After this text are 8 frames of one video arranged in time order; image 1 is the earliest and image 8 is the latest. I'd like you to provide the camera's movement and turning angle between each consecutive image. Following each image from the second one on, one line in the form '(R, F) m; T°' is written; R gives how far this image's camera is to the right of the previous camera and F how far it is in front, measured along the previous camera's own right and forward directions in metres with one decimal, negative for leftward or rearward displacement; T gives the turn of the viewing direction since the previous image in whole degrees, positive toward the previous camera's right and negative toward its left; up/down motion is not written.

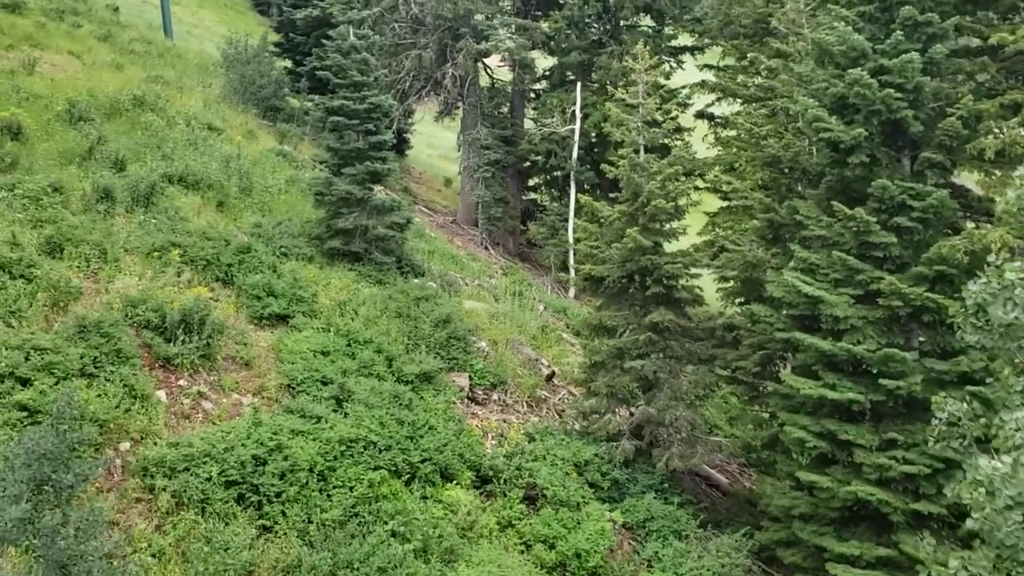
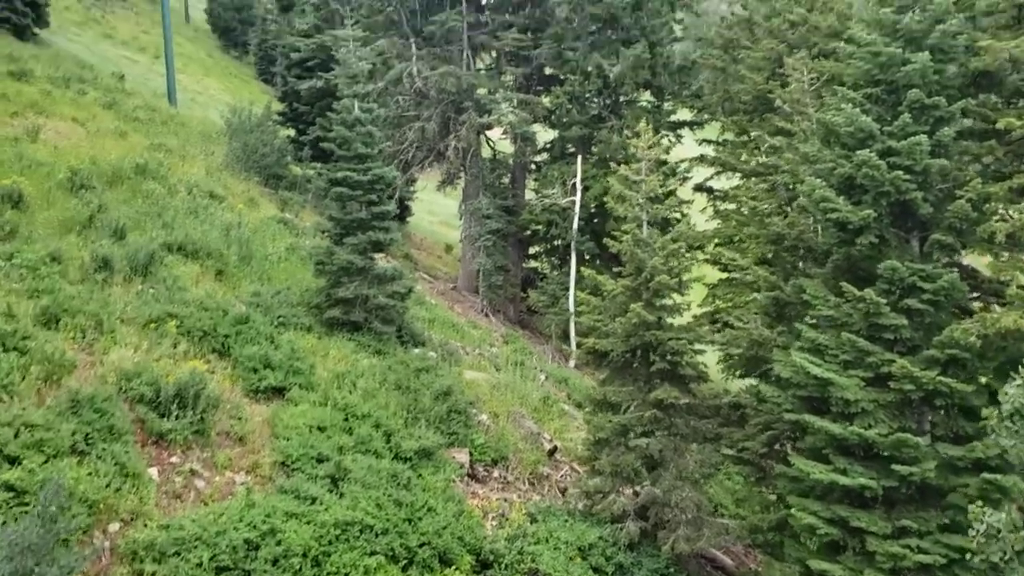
(-0.1, +0.1) m; 0°
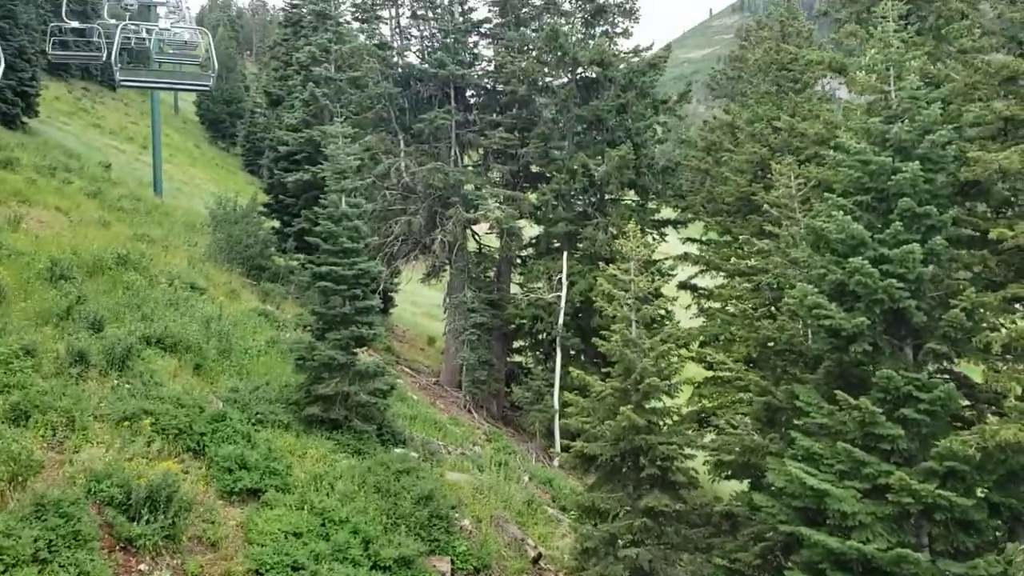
(-0.1, +0.2) m; +1°
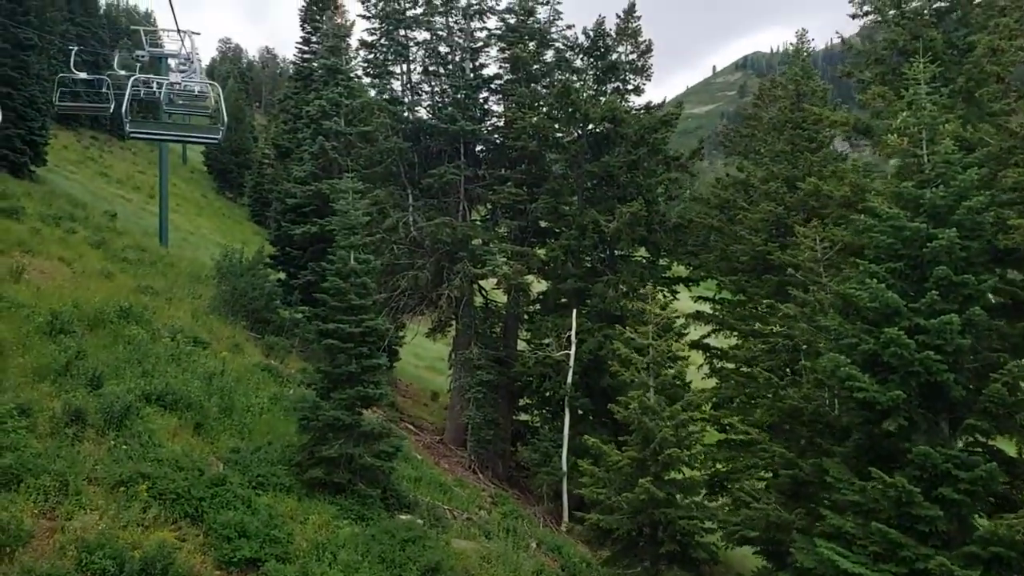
(-0.1, +0.3) m; 0°
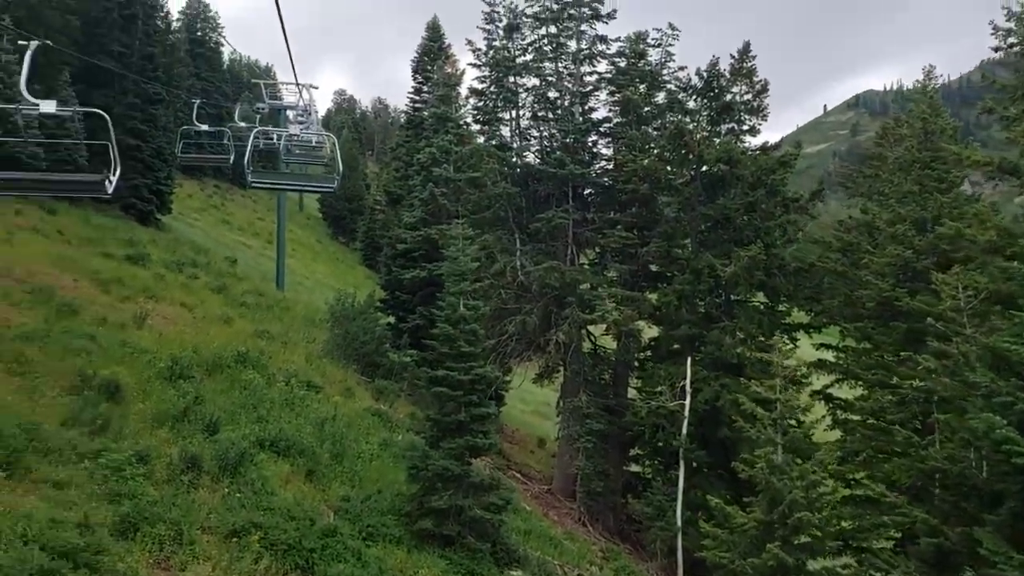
(-0.1, +0.3) m; -6°
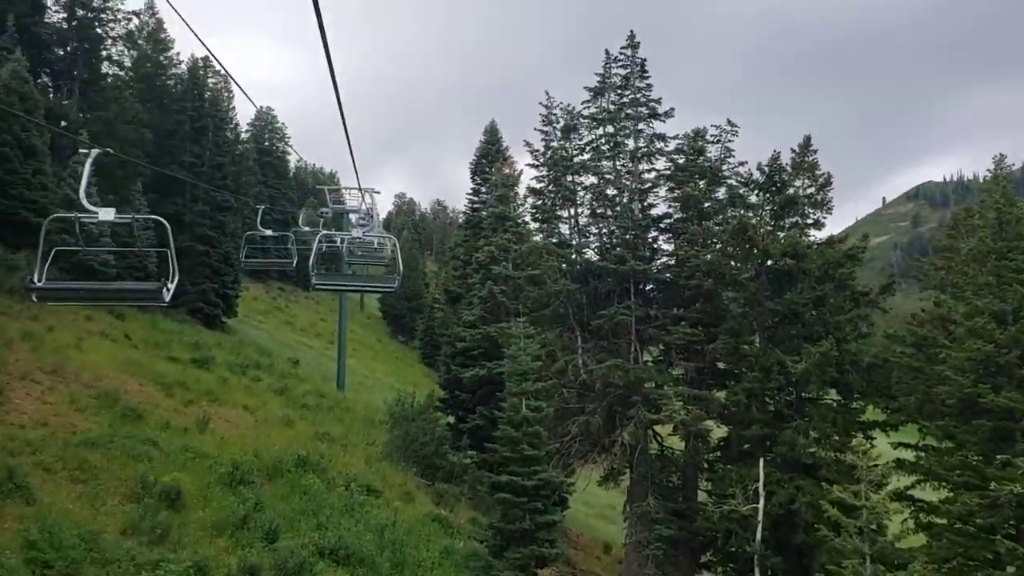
(-0.1, +0.2) m; -4°
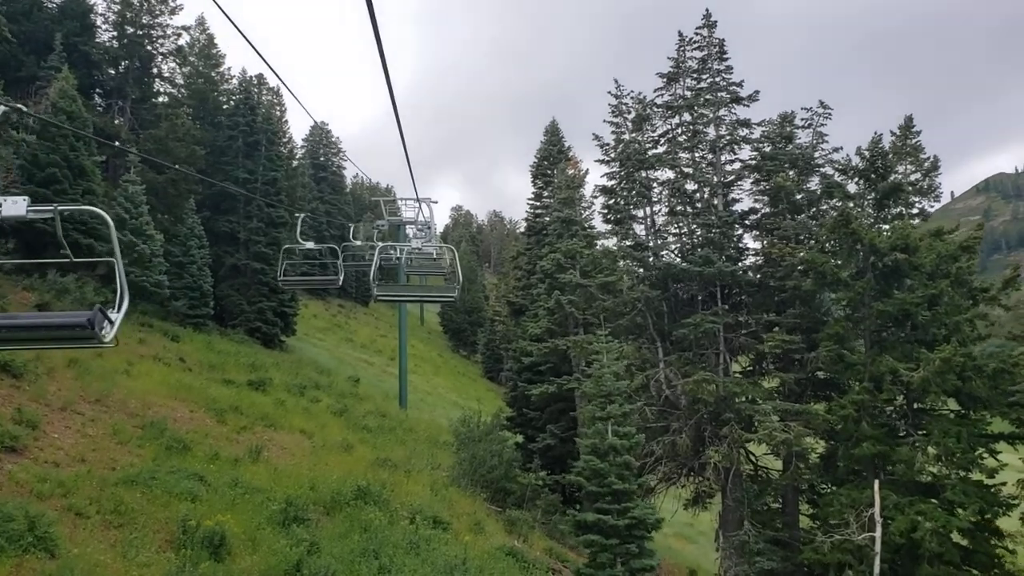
(-0.2, +1.6) m; -4°
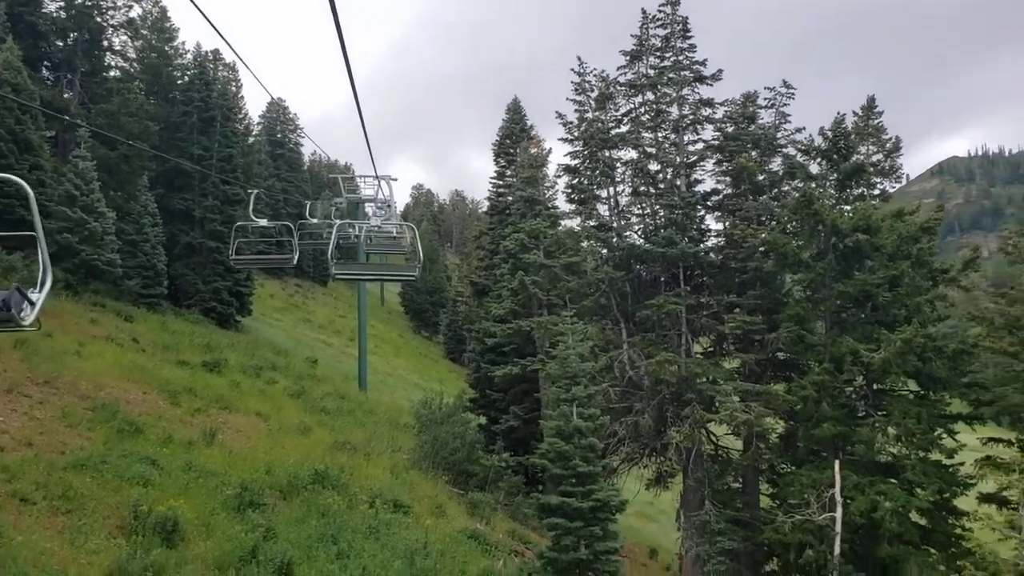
(0.0, +0.2) m; +2°
